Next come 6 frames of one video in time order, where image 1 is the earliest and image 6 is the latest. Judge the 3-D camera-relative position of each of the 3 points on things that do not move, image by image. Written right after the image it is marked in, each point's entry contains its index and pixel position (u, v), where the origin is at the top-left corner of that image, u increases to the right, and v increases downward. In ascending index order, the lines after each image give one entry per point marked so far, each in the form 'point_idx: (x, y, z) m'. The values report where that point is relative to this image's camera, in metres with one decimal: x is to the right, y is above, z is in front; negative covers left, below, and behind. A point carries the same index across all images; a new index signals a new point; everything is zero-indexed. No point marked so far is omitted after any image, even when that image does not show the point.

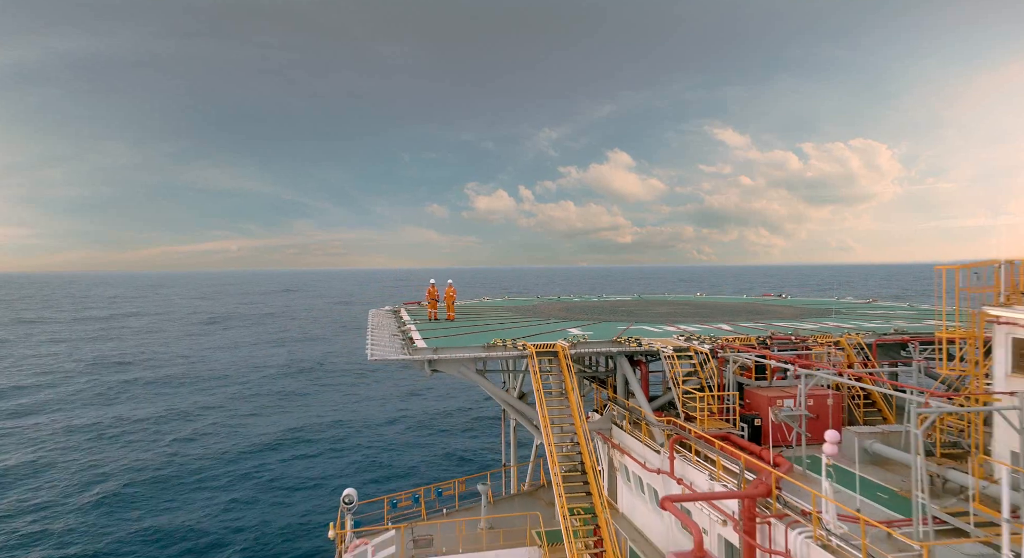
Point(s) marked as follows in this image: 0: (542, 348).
0: (+0.6, -1.7, +13.4) m
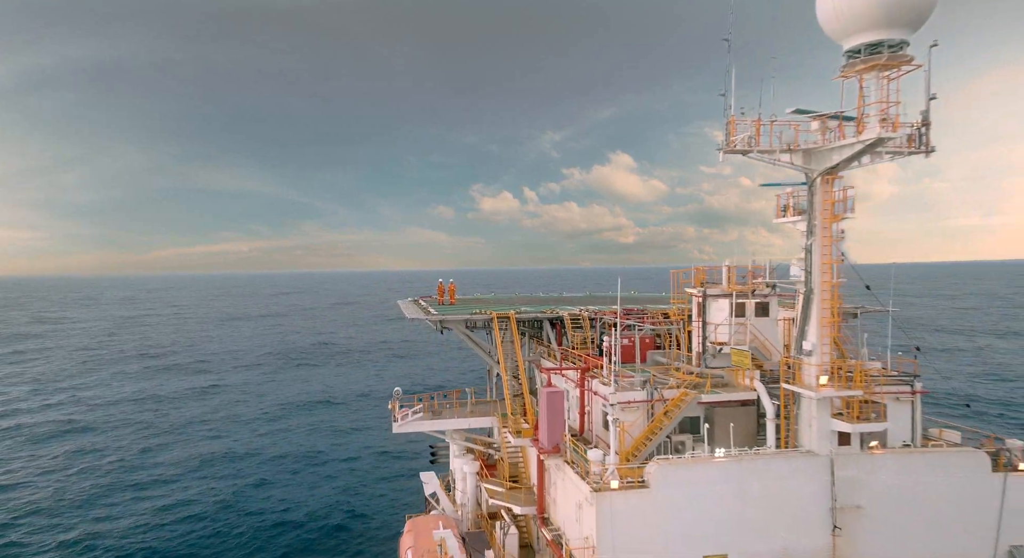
0: (-0.6, -1.6, +25.6) m
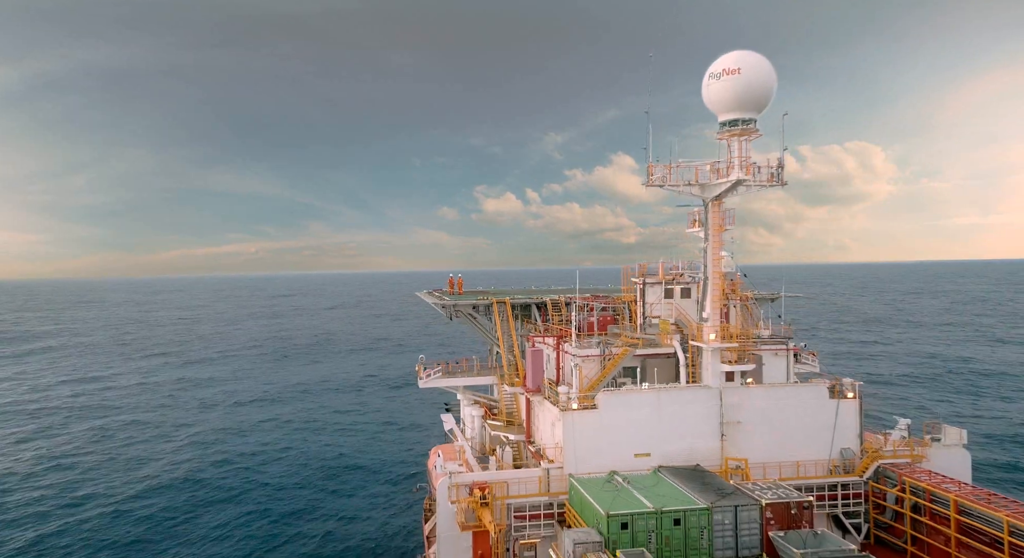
0: (-0.8, -1.2, +33.9) m
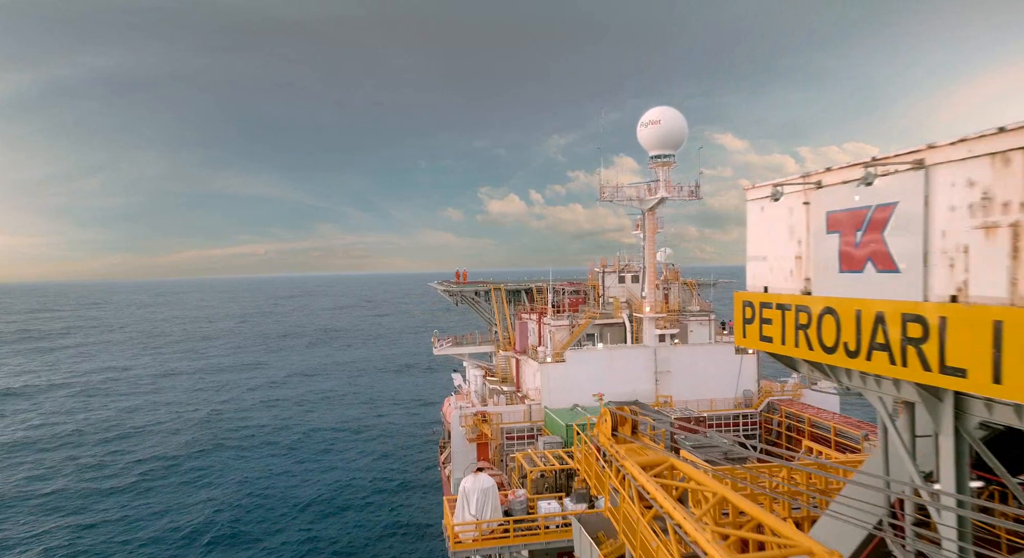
0: (-1.2, -0.6, +43.4) m
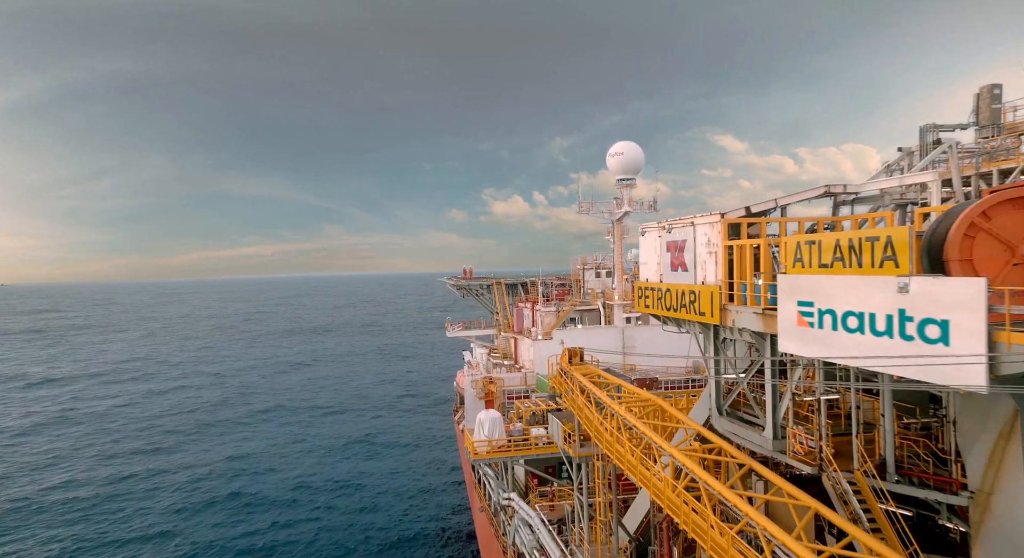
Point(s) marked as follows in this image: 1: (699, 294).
0: (-1.3, -0.3, +53.0) m
1: (+5.5, -0.4, +17.6) m
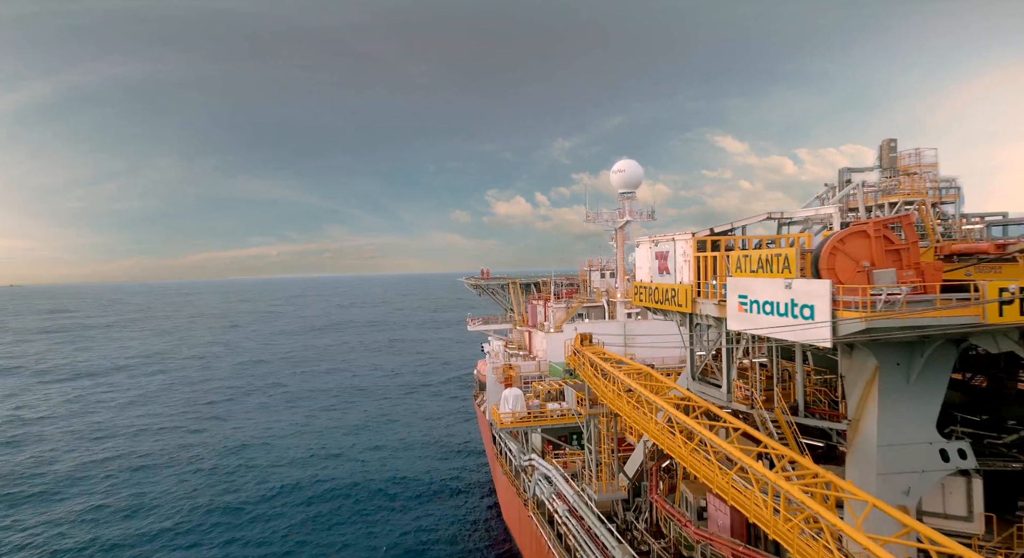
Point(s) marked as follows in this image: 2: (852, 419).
0: (0.0, -0.3, +59.6) m
1: (+6.7, -0.4, +24.2) m
2: (+10.7, -4.4, +18.8) m
